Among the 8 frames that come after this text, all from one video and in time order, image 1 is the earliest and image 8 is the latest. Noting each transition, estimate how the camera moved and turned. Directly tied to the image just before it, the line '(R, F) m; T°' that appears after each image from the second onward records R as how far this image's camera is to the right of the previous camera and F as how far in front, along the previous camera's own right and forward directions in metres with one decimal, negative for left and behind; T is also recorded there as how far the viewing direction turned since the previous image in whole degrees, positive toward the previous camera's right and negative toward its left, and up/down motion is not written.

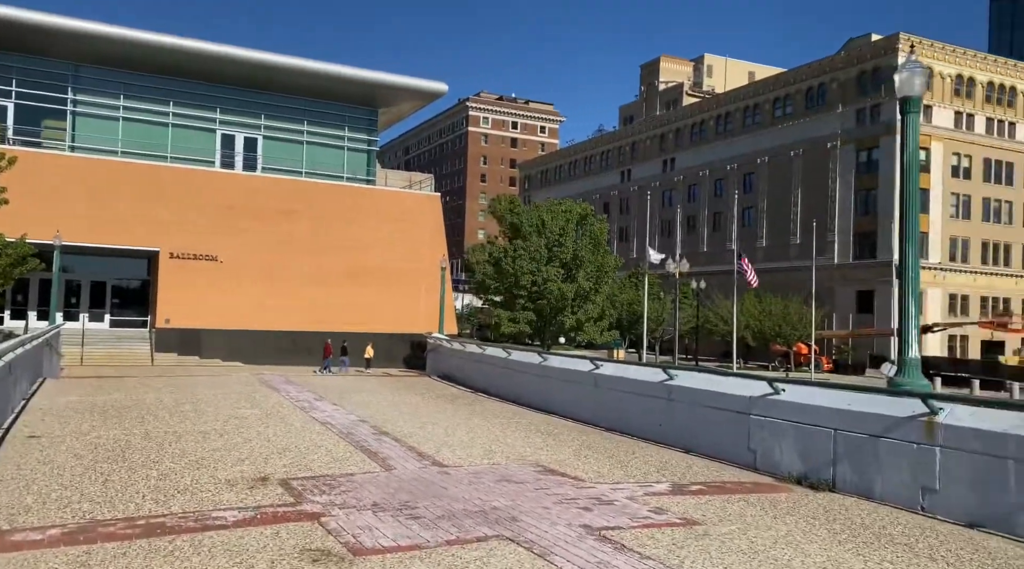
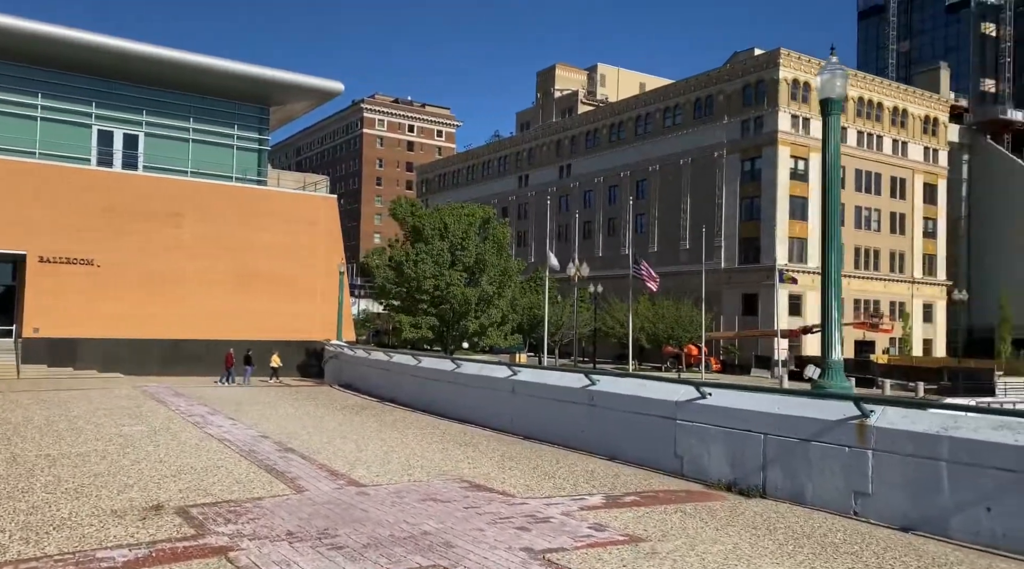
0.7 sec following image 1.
(-0.3, +0.7) m; +7°
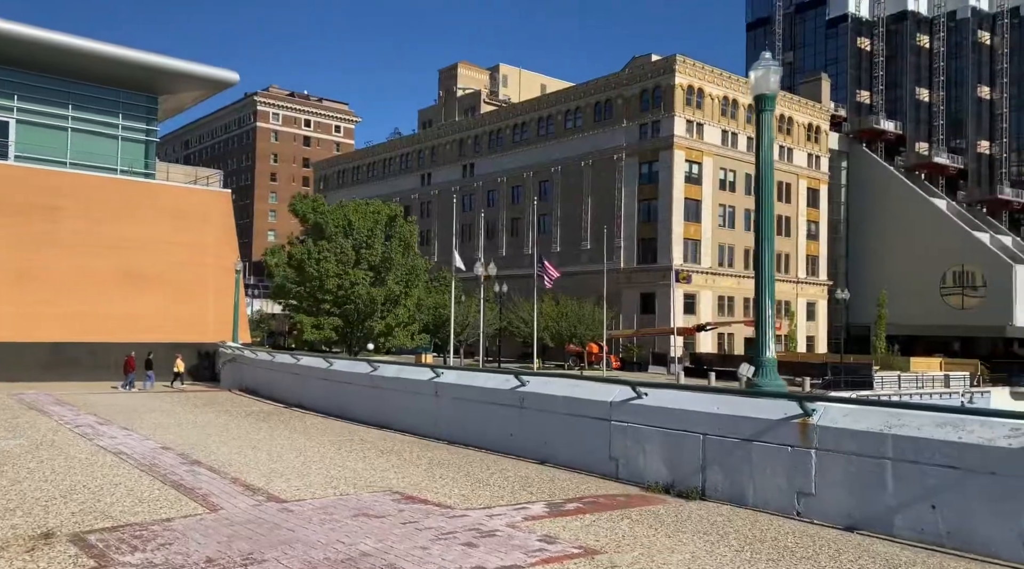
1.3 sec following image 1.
(-0.3, +0.7) m; +6°
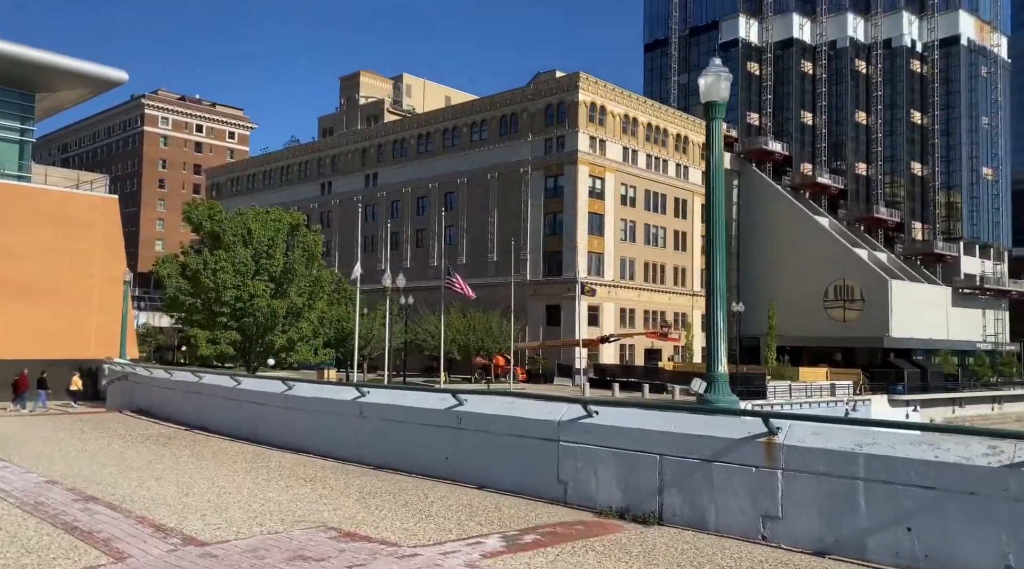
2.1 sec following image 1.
(-0.4, +0.9) m; +6°
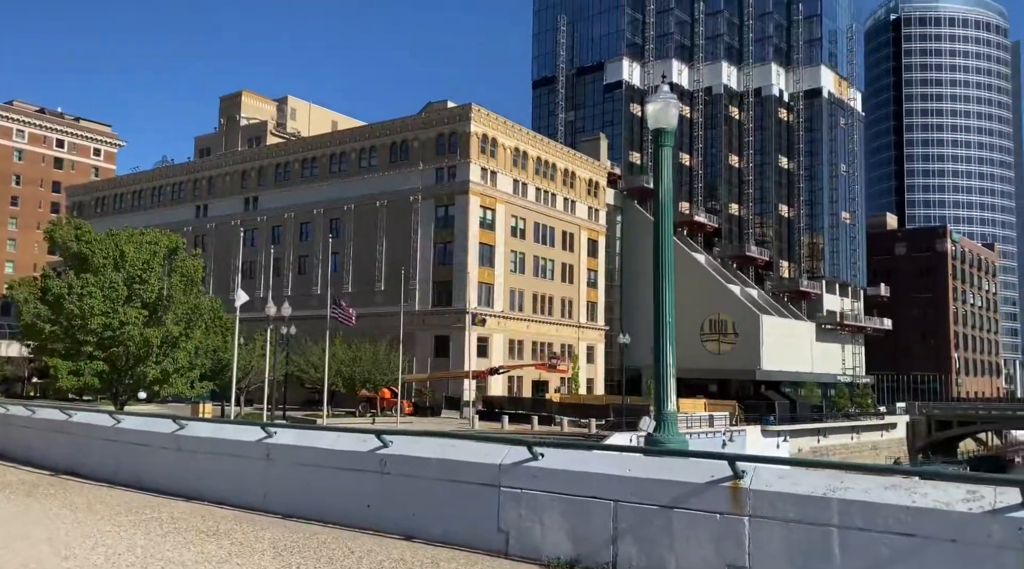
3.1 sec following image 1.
(-0.6, +1.0) m; +7°
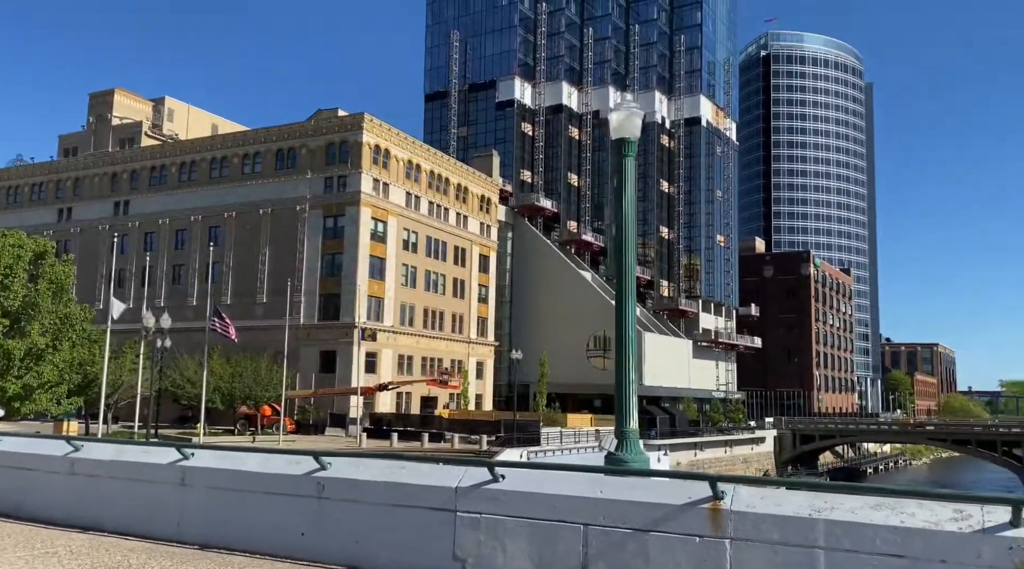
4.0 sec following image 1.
(-0.7, +0.9) m; +7°
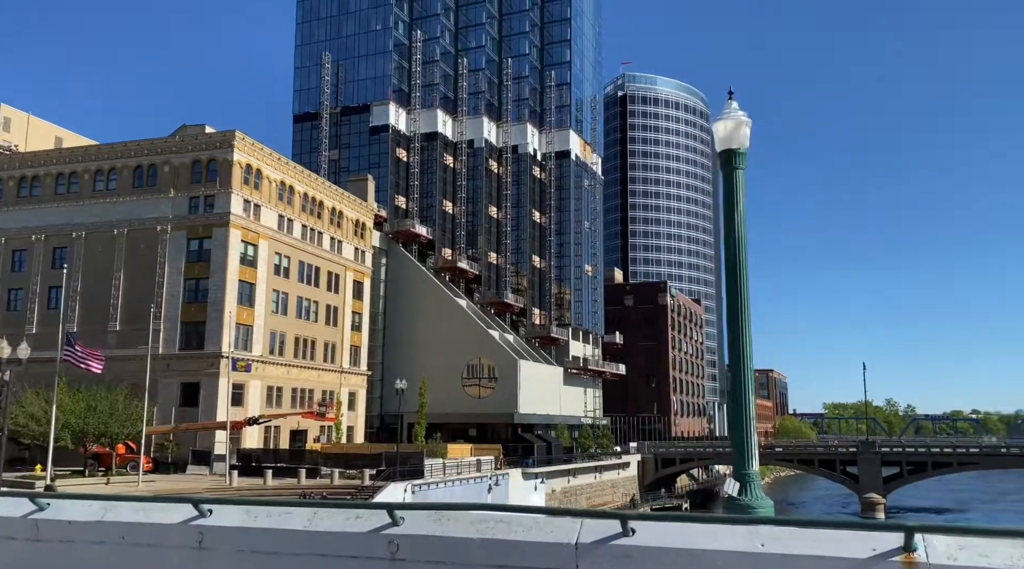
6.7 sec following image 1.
(-1.1, +1.4) m; +9°
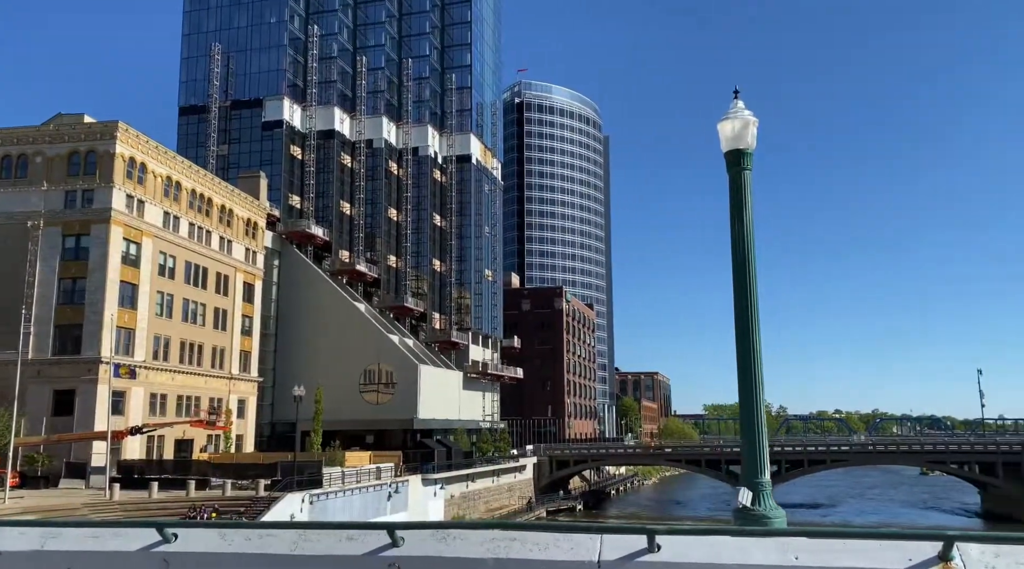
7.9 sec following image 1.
(-0.4, +1.2) m; +6°
